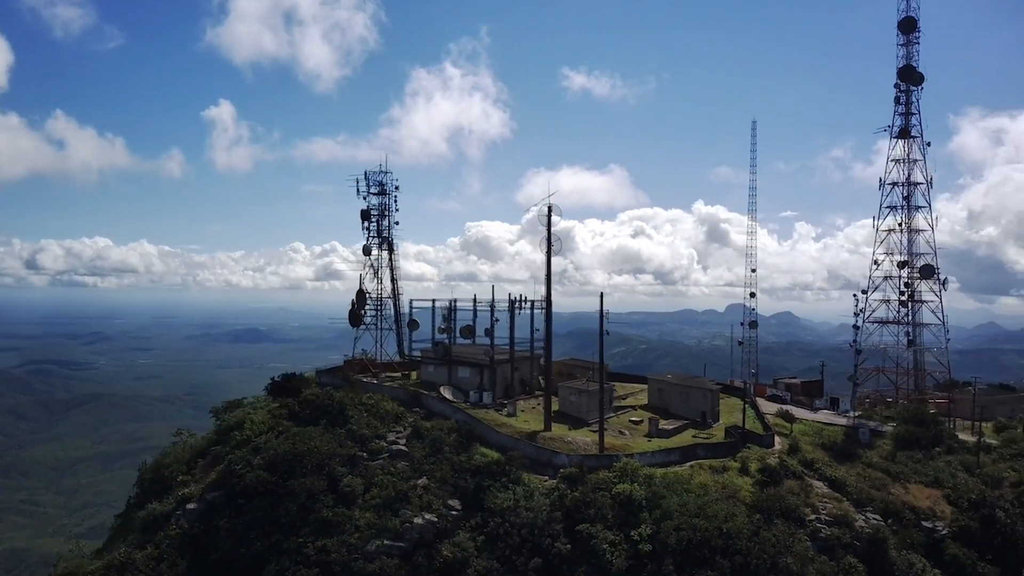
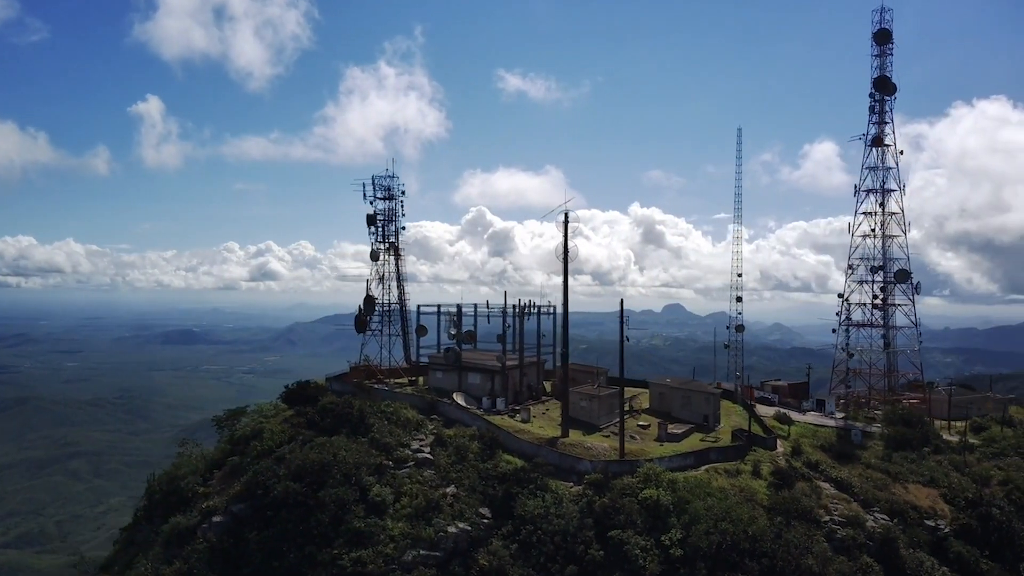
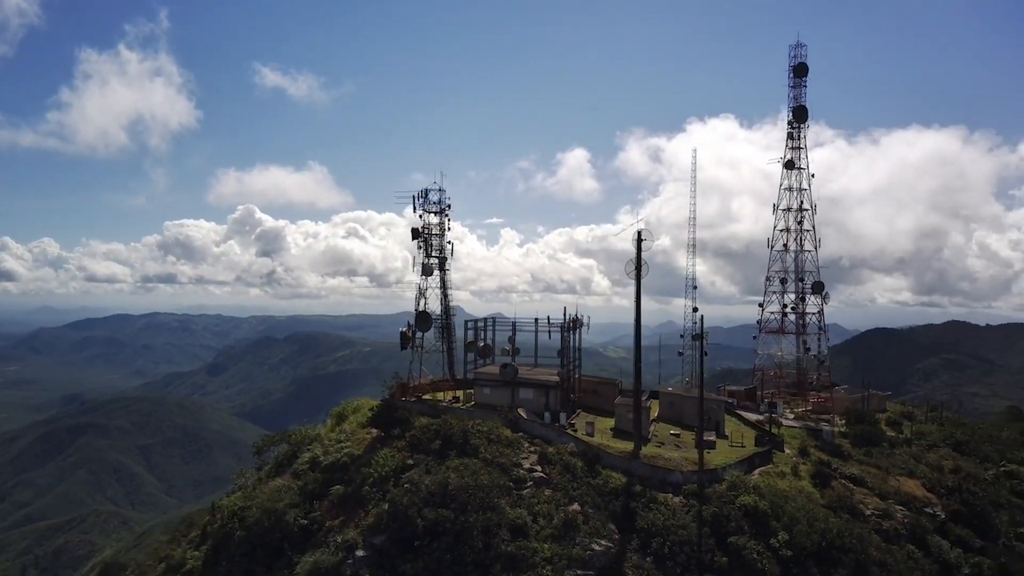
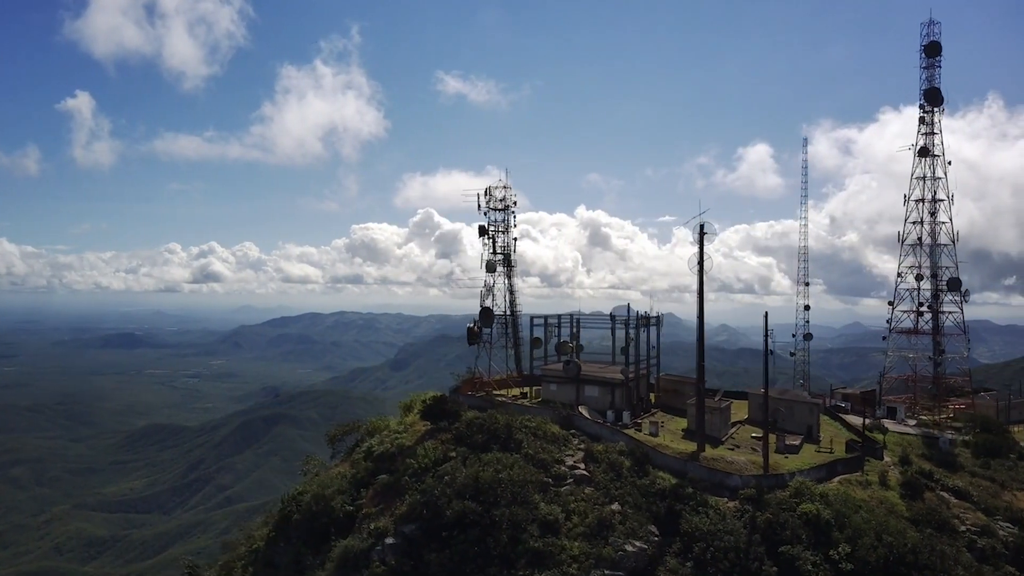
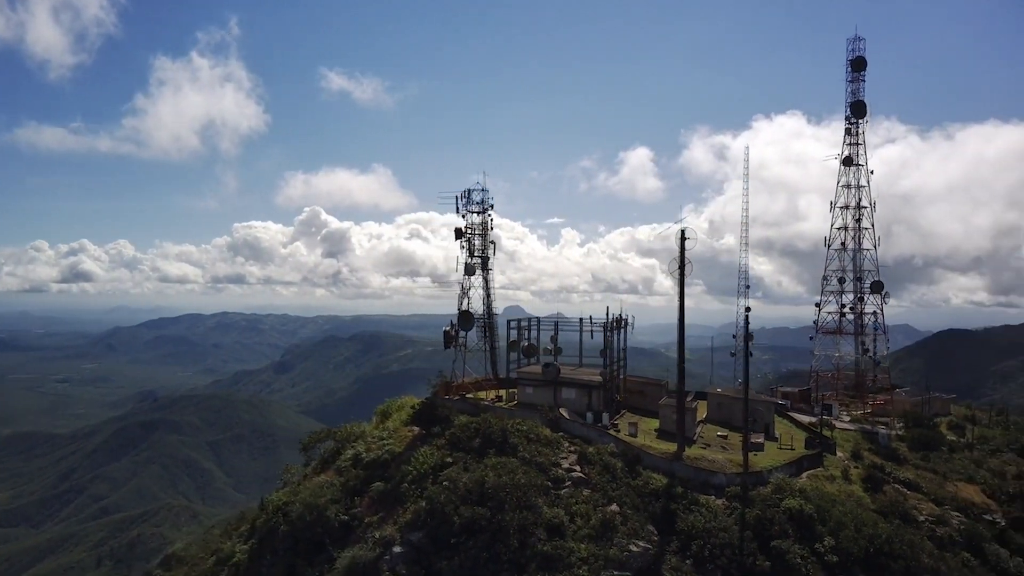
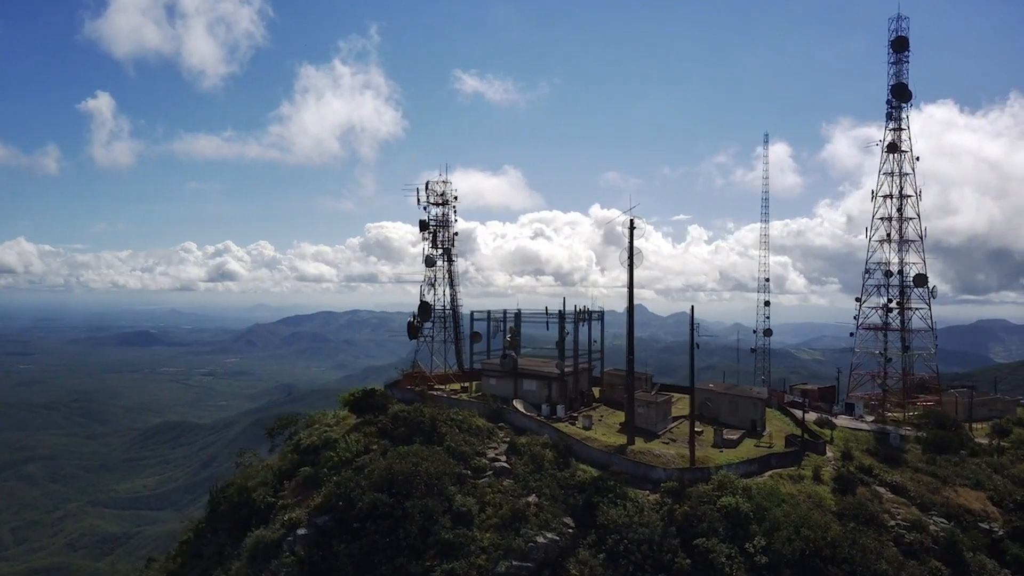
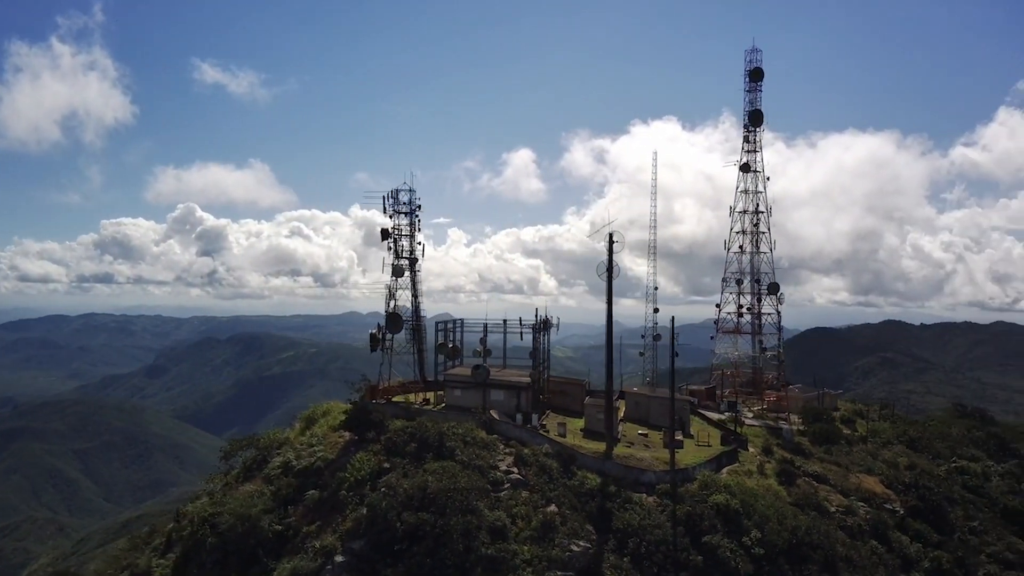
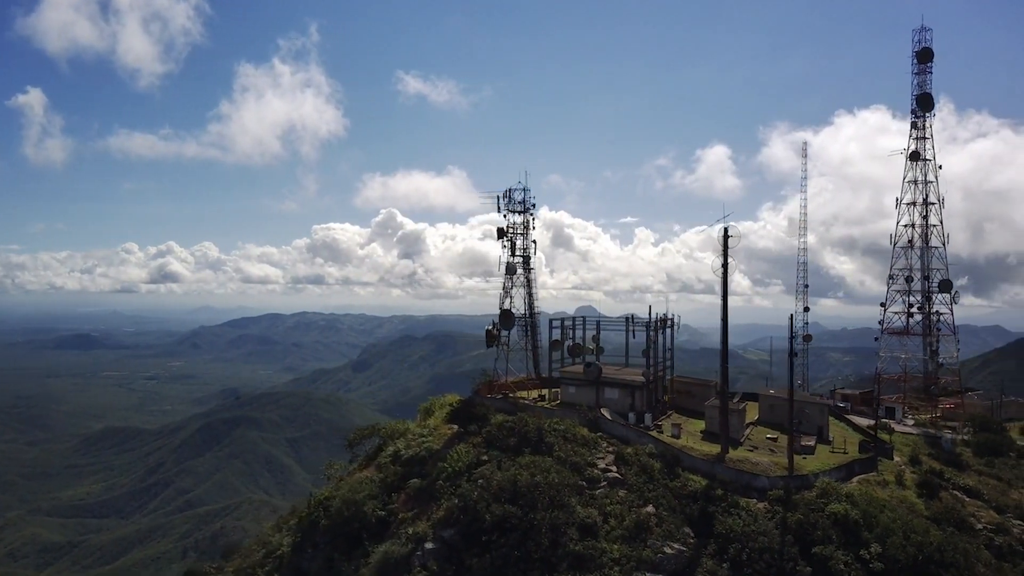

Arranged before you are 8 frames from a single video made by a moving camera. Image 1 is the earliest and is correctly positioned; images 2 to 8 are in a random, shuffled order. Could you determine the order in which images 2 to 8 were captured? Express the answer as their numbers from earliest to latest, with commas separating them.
2, 6, 4, 8, 5, 3, 7
